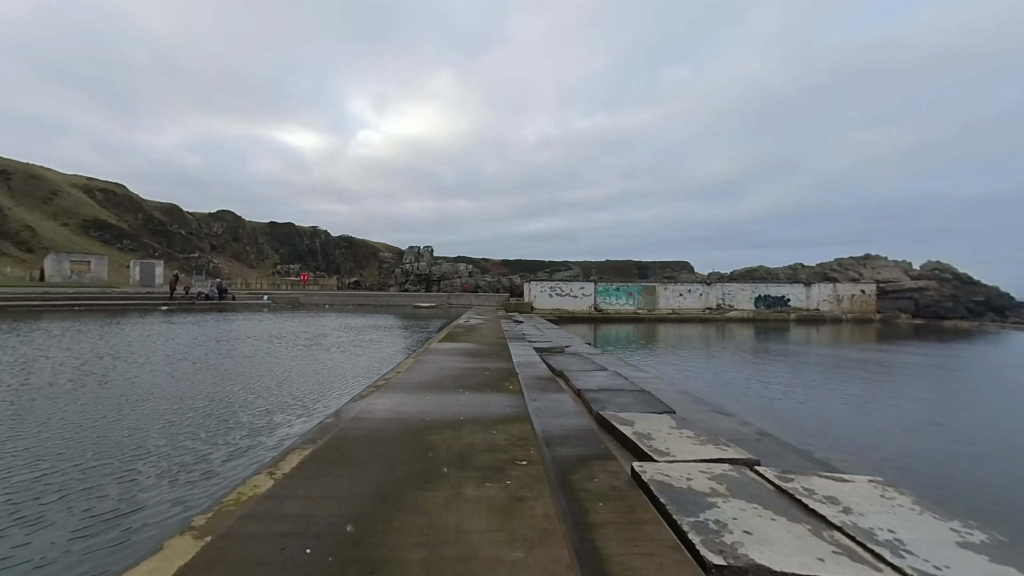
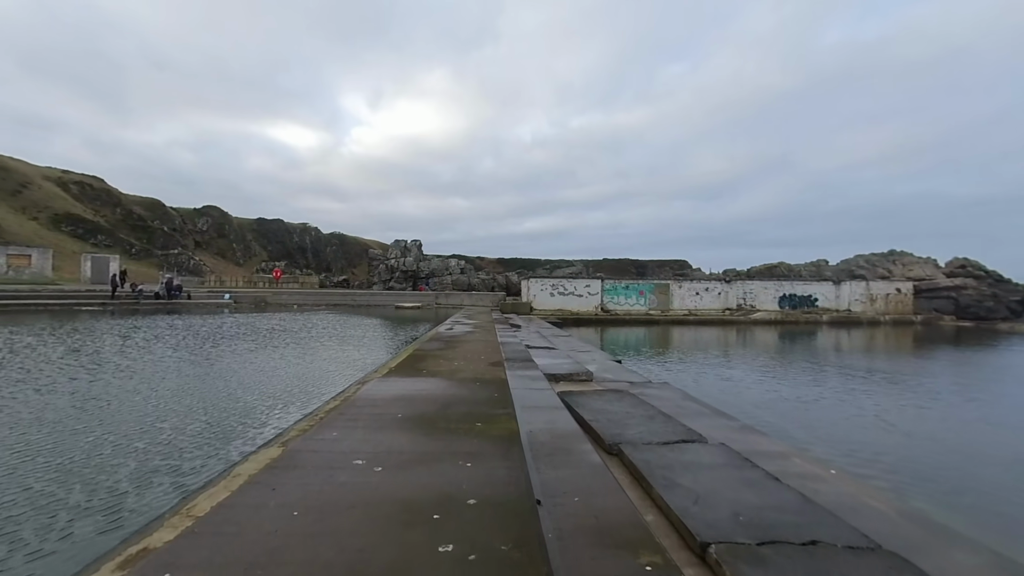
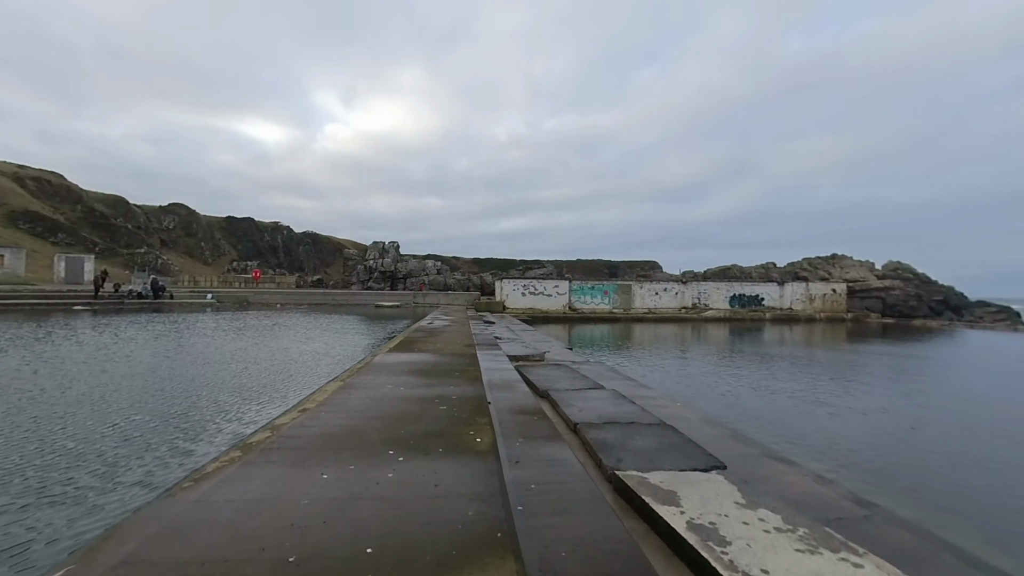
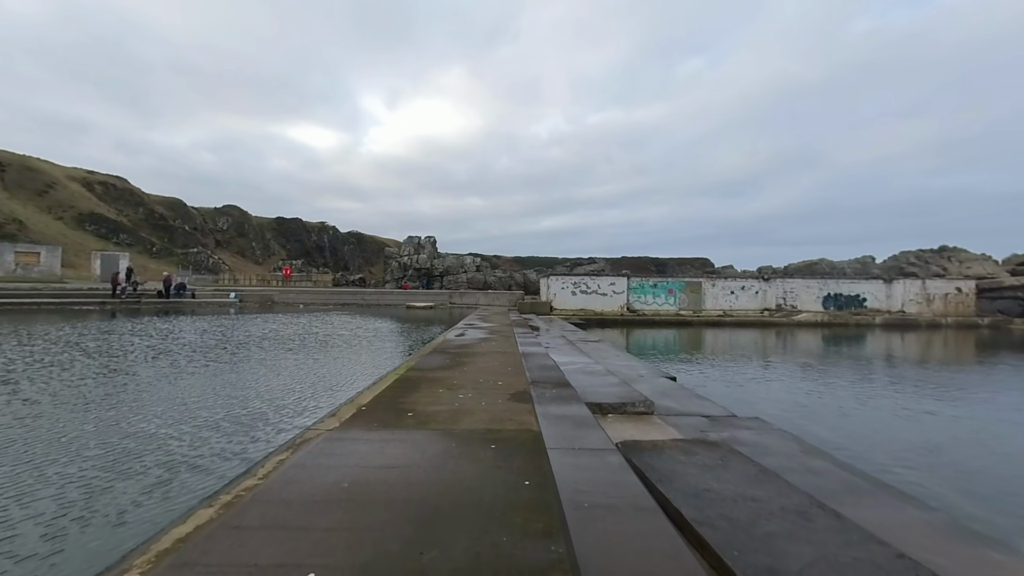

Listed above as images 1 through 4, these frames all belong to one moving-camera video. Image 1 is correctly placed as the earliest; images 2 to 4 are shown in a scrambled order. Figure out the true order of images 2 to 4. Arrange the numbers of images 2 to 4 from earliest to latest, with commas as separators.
3, 2, 4
